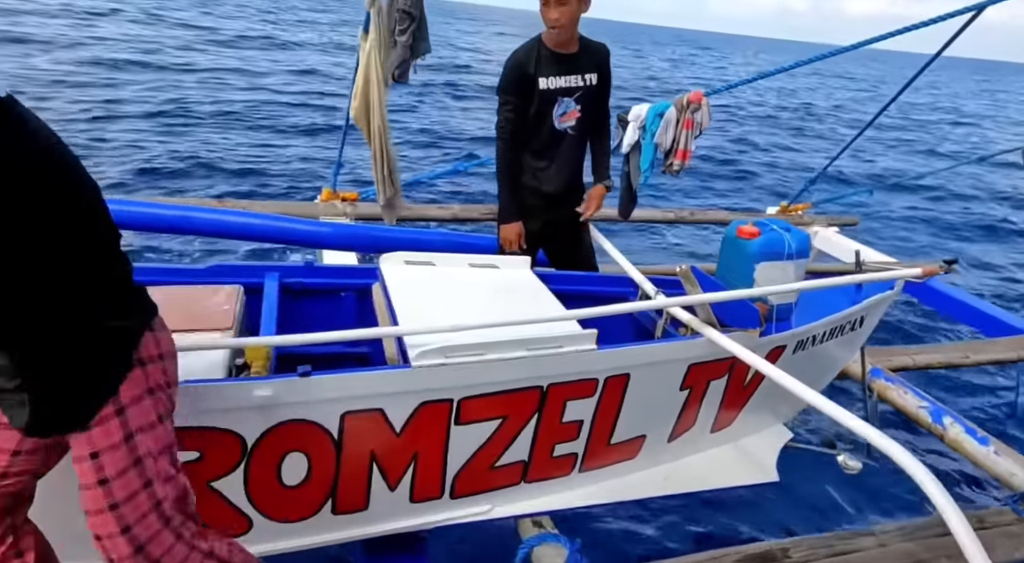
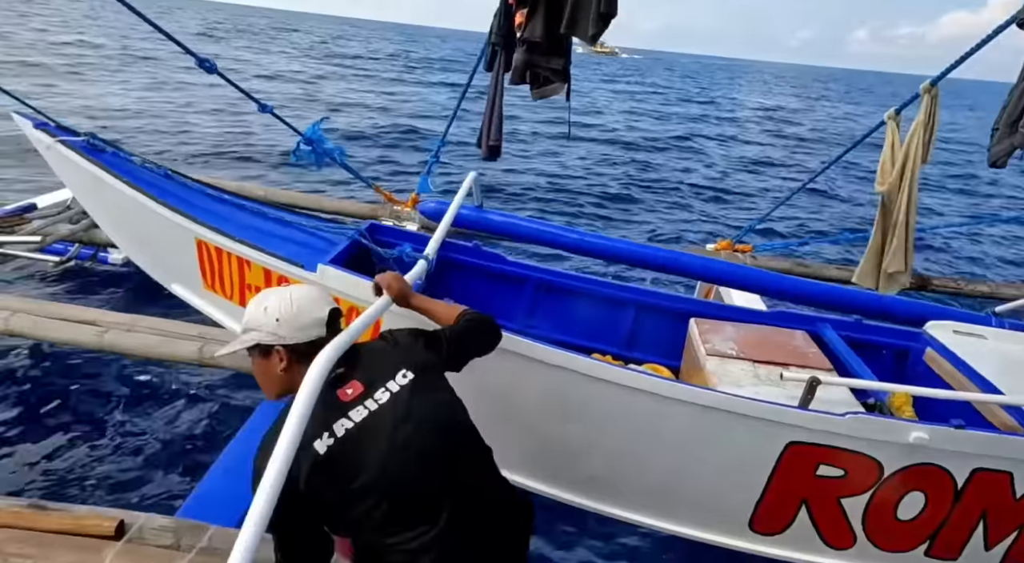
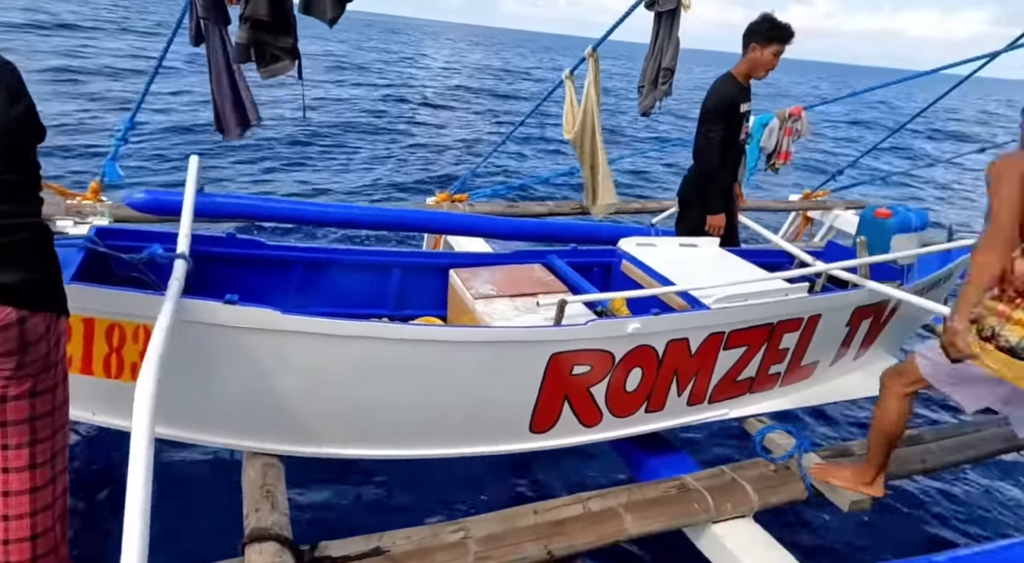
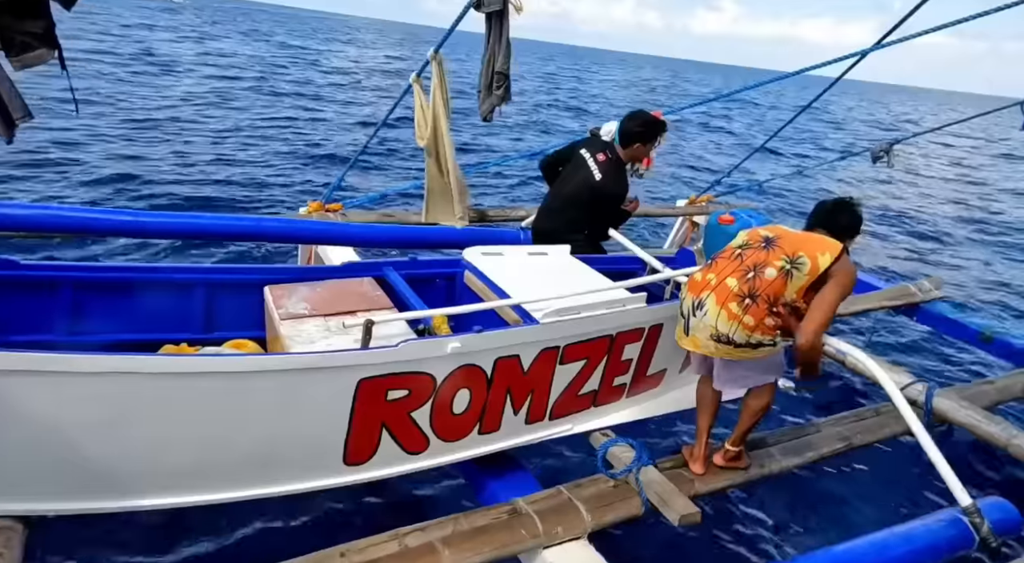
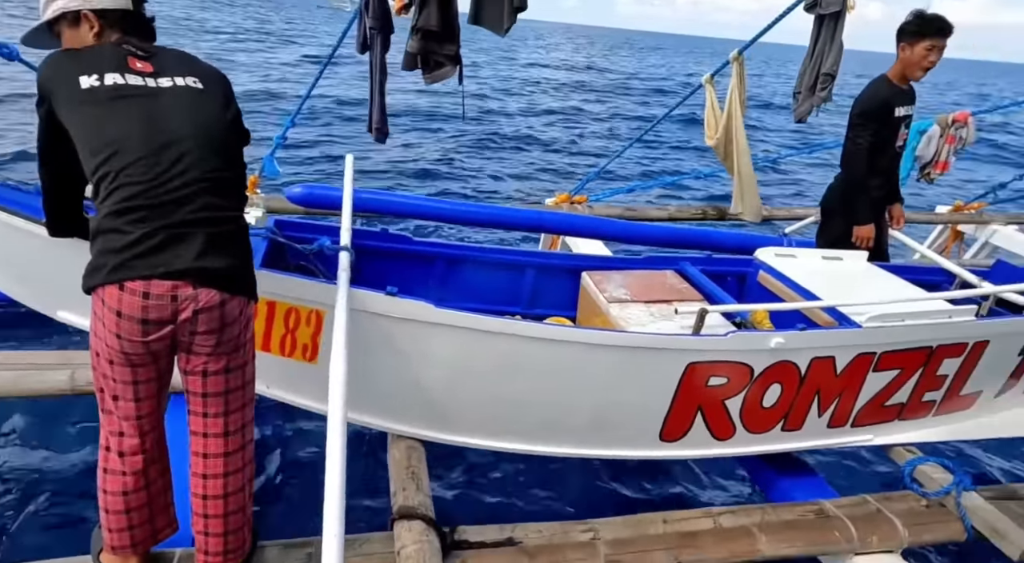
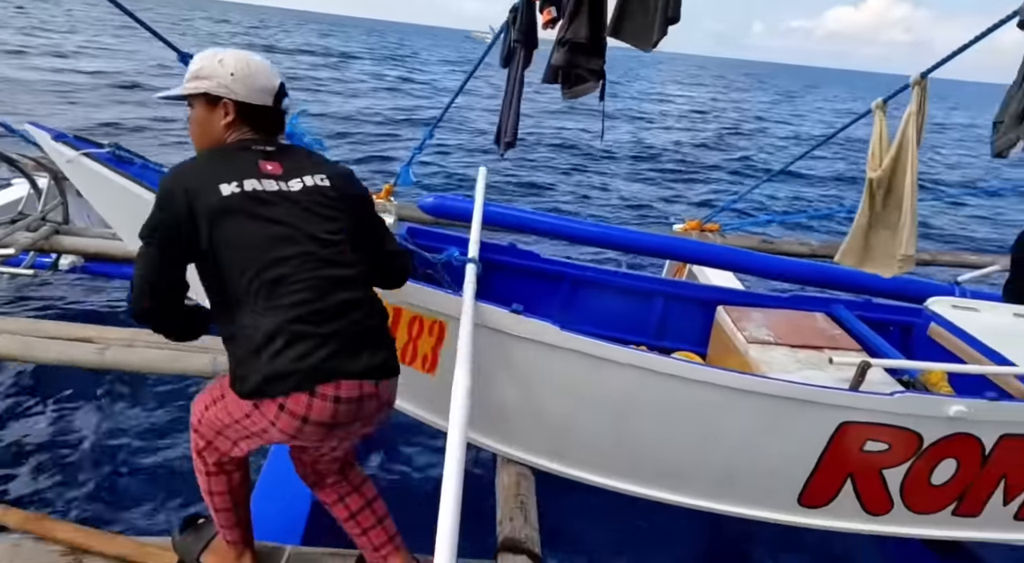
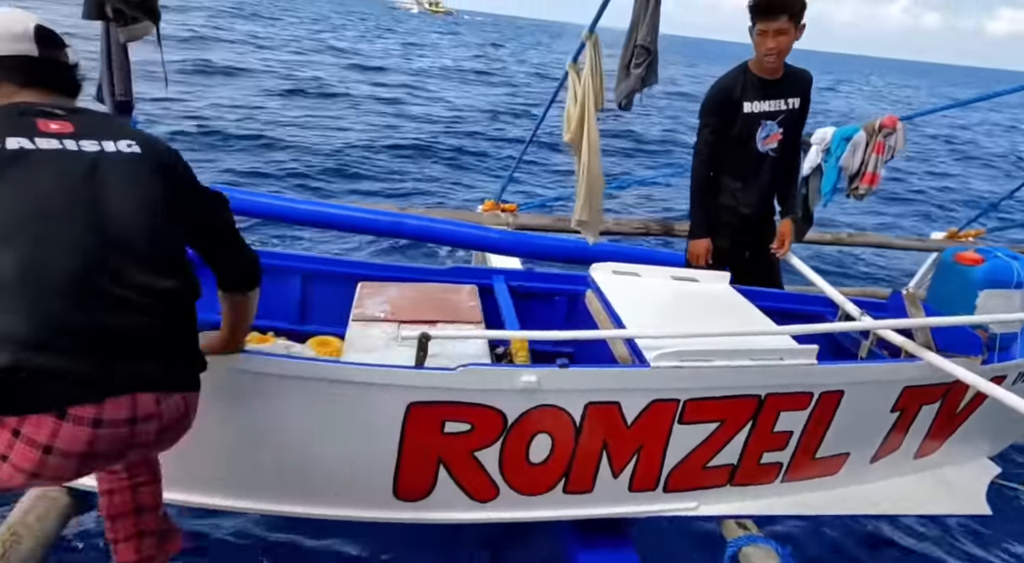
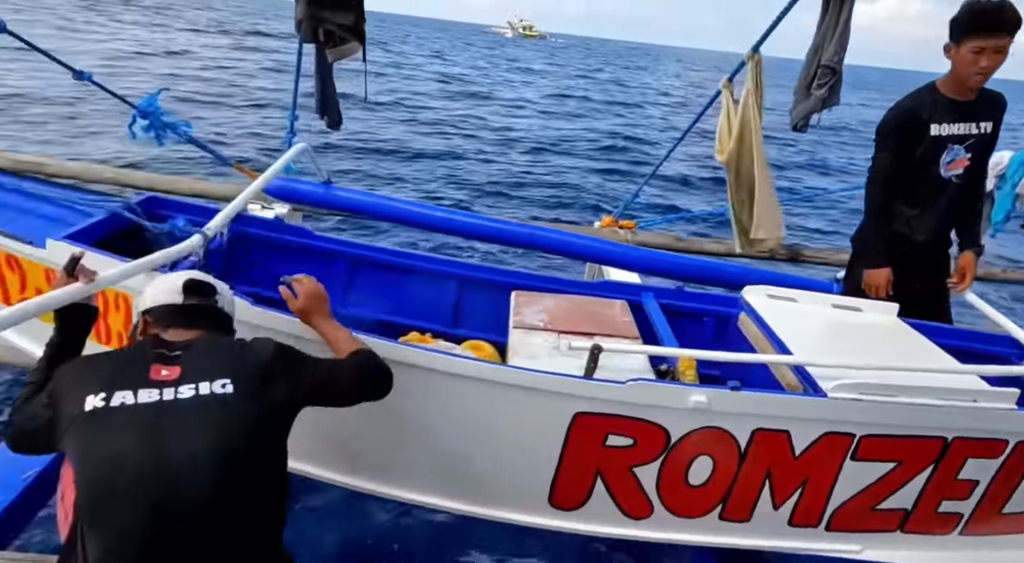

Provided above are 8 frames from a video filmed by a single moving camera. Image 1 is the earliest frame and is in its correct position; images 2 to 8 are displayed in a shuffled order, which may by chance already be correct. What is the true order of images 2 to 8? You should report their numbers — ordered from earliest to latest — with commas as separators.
7, 8, 2, 6, 5, 3, 4
